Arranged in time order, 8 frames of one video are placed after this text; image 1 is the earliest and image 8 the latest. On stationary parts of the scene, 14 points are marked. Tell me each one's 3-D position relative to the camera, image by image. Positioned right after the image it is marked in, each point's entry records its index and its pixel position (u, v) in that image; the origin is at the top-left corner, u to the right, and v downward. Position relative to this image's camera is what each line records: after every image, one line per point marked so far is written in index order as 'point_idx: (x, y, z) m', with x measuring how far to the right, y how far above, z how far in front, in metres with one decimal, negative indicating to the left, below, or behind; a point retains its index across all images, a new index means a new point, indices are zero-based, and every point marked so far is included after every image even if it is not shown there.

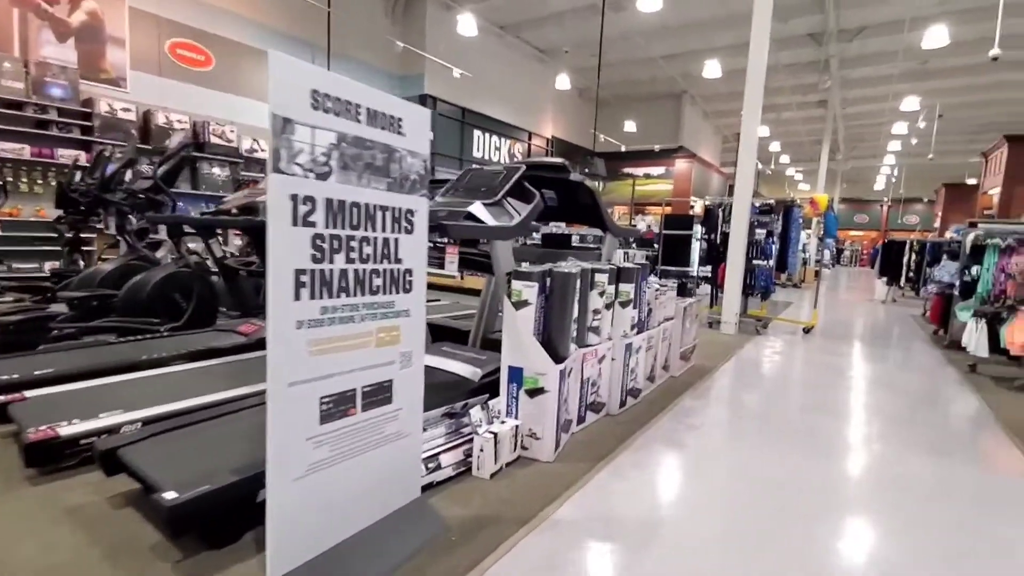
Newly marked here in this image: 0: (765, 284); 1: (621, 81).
0: (+2.9, +0.1, +6.1) m
1: (+3.7, +6.9, +17.6) m
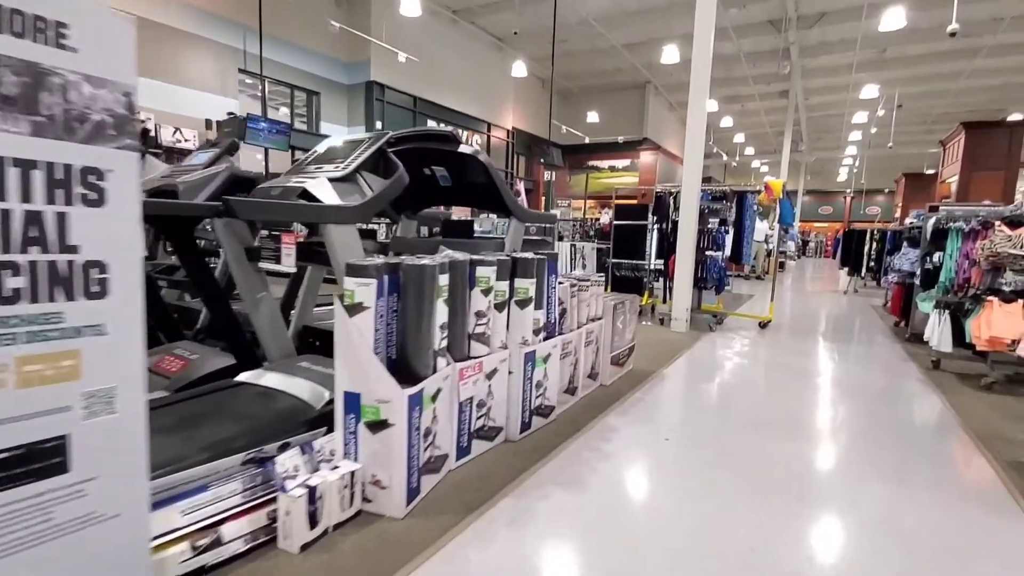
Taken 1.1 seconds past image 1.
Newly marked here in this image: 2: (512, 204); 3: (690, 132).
0: (+2.2, +0.1, +5.6) m
1: (+2.3, +7.1, +17.1) m
2: (0.0, +0.4, +2.7) m
3: (+1.8, +1.5, +5.2) m
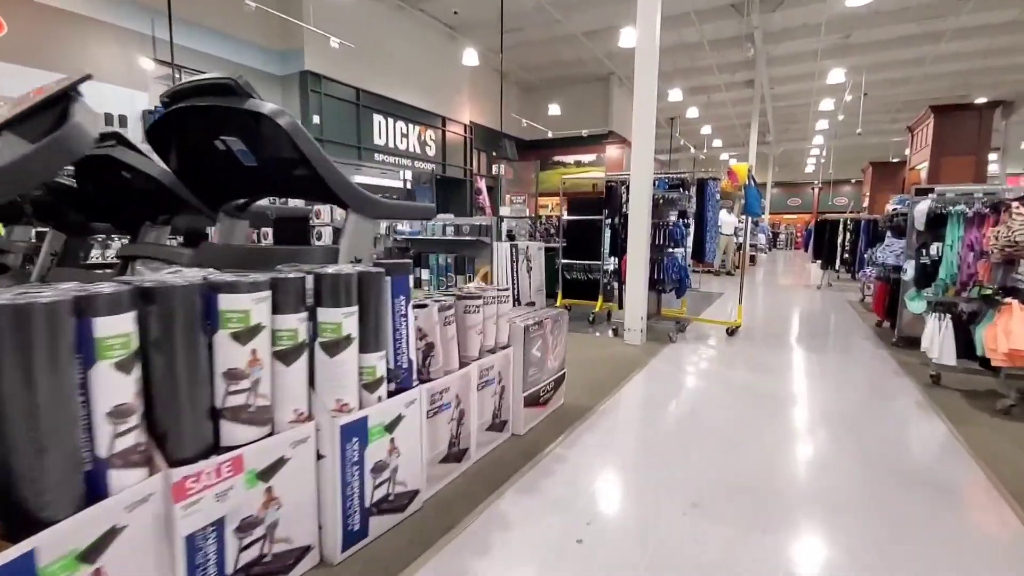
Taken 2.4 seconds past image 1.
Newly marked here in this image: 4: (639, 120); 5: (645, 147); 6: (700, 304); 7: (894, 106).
0: (+1.5, +0.1, +4.8) m
1: (+0.9, +7.1, +16.3) m
2: (-0.6, +0.3, +1.8) m
3: (+1.1, +1.5, +4.4) m
4: (+1.1, +1.3, +4.4) m
5: (+1.1, +1.1, +4.4) m
6: (+3.0, -0.3, +8.4) m
7: (+13.6, +6.5, +18.5) m
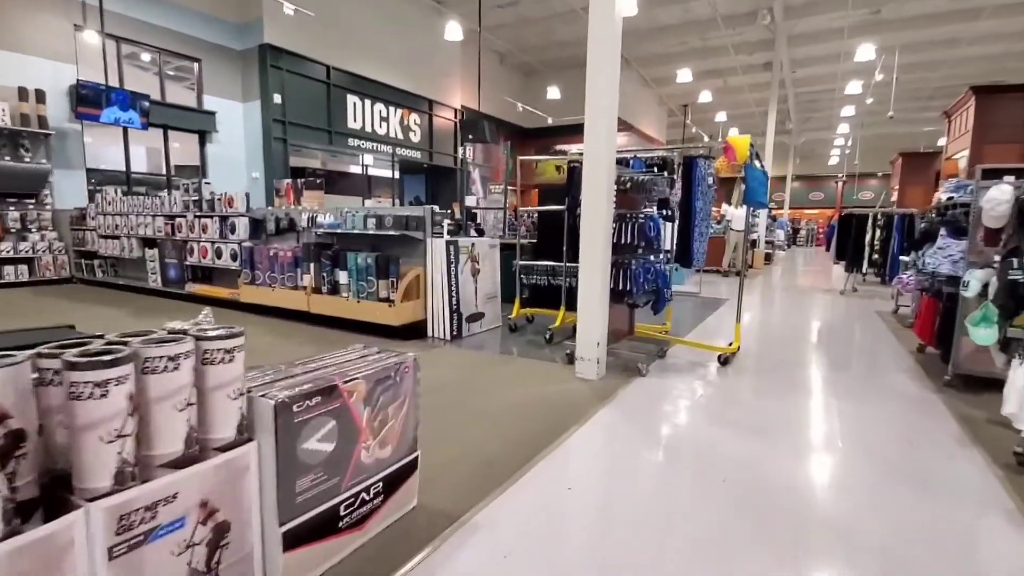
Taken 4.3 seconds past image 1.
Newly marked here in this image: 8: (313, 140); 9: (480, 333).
0: (+0.9, 0.0, +3.6) m
1: (+0.8, +7.1, +15.0) m
2: (-1.3, +0.2, +0.7) m
3: (+0.5, +1.4, +3.2) m
4: (+0.5, +1.2, +3.2) m
5: (+0.6, +1.0, +3.2) m
6: (+2.6, -0.3, +7.2) m
7: (+13.6, +6.4, +16.9) m
8: (-4.2, +3.1, +10.9) m
9: (-0.3, -0.4, +4.9) m
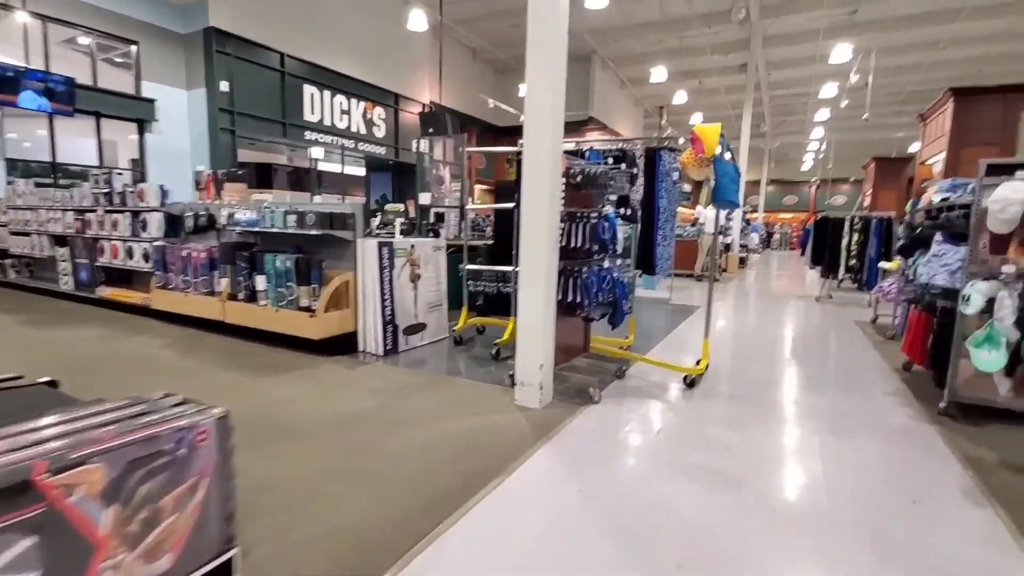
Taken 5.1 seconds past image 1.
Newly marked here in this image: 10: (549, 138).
0: (+0.5, -0.1, +3.1) m
1: (0.0, +7.0, +14.5) m
2: (-1.5, +0.2, +0.1) m
3: (+0.1, +1.3, +2.7) m
4: (+0.1, +1.2, +2.7) m
5: (+0.2, +0.9, +2.6) m
6: (+2.0, -0.4, +6.7) m
7: (+12.7, +6.2, +16.9) m
8: (-4.8, +3.1, +10.2) m
9: (-0.7, -0.5, +4.3) m
10: (+0.2, +0.7, +2.6) m
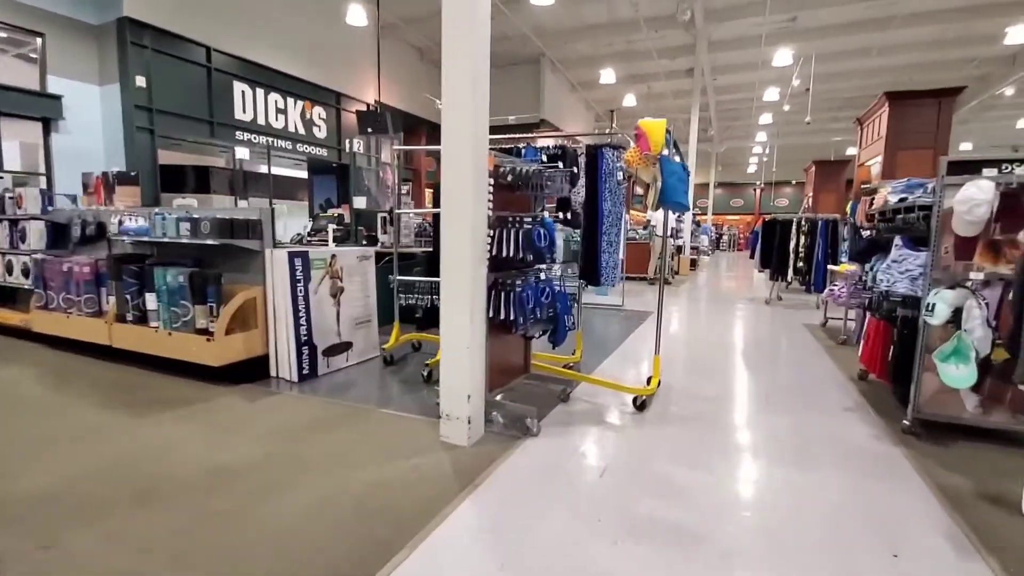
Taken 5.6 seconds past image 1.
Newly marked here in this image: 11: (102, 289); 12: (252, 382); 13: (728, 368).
0: (+0.2, -0.1, +2.7) m
1: (-1.5, +6.8, +14.1) m
2: (-1.7, +0.1, -0.4) m
3: (-0.3, +1.2, +2.3) m
4: (-0.3, +1.1, +2.3) m
5: (-0.2, +0.8, +2.2) m
6: (+1.4, -0.5, +6.4) m
7: (+11.0, +6.3, +17.5) m
8: (-5.8, +2.8, +9.4) m
9: (-1.2, -0.6, +3.8) m
10: (-0.2, +0.7, +2.2) m
11: (-3.0, 0.0, +3.8) m
12: (-1.7, -0.6, +3.4) m
13: (+1.7, -0.7, +4.1) m
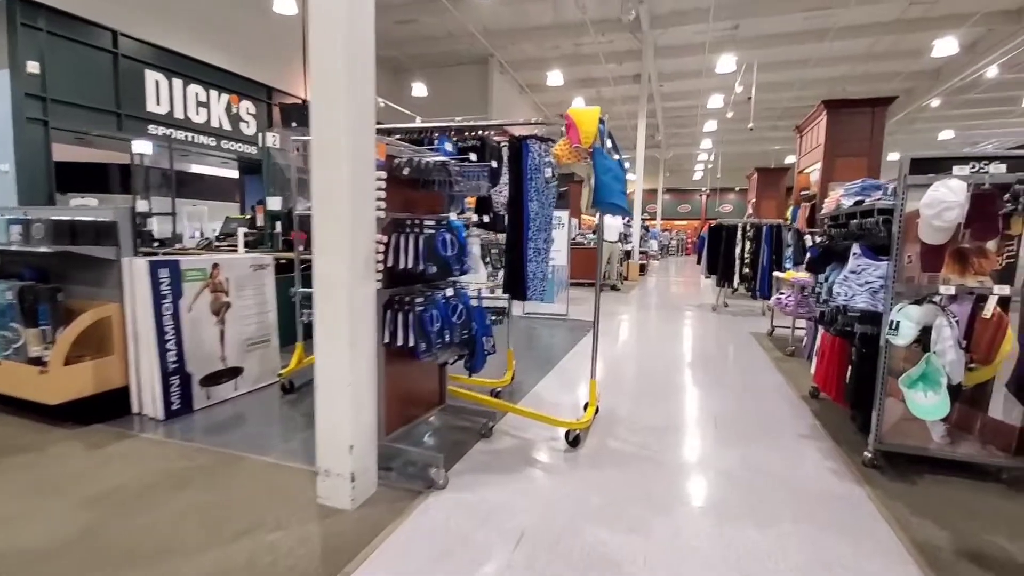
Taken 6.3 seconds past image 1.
0: (-0.3, -0.2, +2.2) m
1: (-2.9, +6.7, +13.5) m
2: (-1.8, 0.0, -1.1) m
3: (-0.6, +1.2, +1.8) m
4: (-0.6, +1.0, +1.8) m
5: (-0.6, +0.8, +1.8) m
6: (+0.6, -0.6, +6.1) m
7: (+9.2, +6.1, +18.0) m
8: (-6.8, +2.7, +8.4) m
9: (-1.7, -0.7, +3.2) m
10: (-0.6, +0.6, +1.8) m
11: (-3.5, -0.1, +3.1) m
12: (-2.2, -0.7, +2.8) m
13: (+1.2, -0.8, +3.8) m
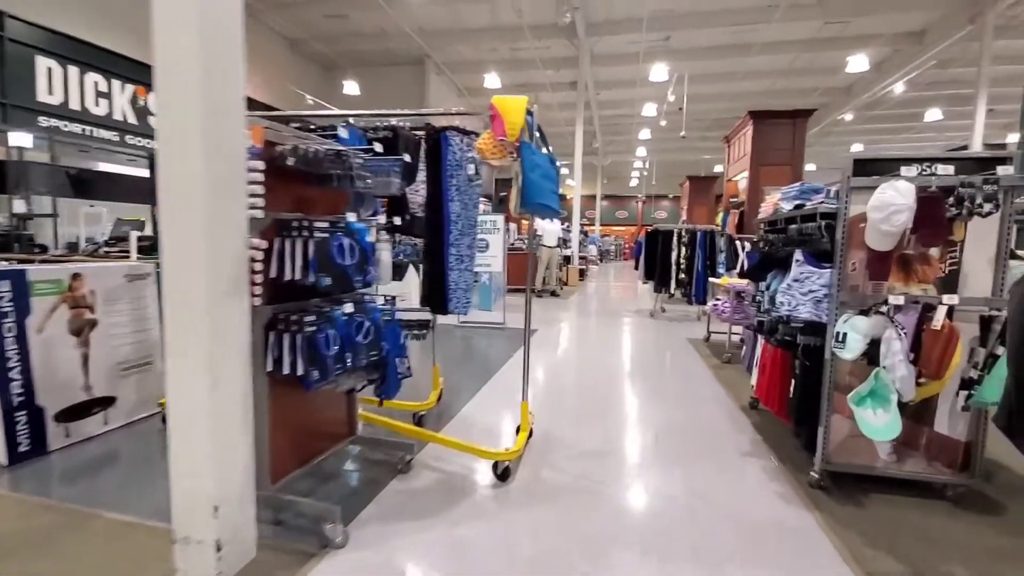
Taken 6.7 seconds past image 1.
0: (-0.6, -0.3, +1.9) m
1: (-4.5, +6.5, +12.9) m
2: (-1.7, 0.0, -1.6) m
3: (-0.9, +1.1, +1.4) m
4: (-0.9, +1.0, +1.4) m
5: (-0.8, +0.7, +1.4) m
6: (-0.1, -0.7, +5.8) m
7: (+7.1, +6.0, +18.6) m
8: (-7.8, +2.5, +7.3) m
9: (-2.1, -0.8, +2.7) m
10: (-0.8, +0.5, +1.4) m
11: (-3.9, -0.2, +2.4) m
12: (-2.5, -0.8, +2.2) m
13: (+0.7, -0.8, +3.6) m
